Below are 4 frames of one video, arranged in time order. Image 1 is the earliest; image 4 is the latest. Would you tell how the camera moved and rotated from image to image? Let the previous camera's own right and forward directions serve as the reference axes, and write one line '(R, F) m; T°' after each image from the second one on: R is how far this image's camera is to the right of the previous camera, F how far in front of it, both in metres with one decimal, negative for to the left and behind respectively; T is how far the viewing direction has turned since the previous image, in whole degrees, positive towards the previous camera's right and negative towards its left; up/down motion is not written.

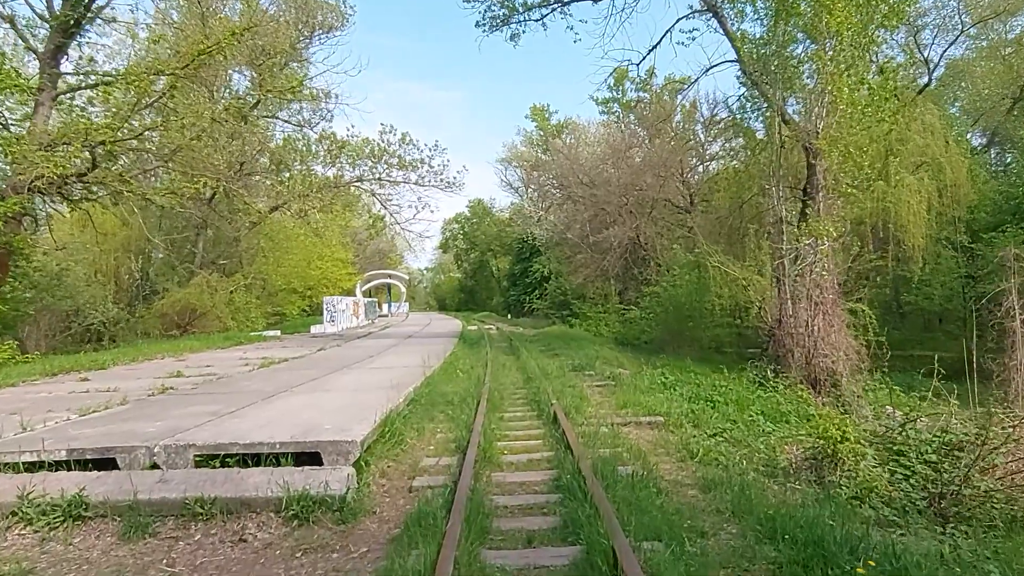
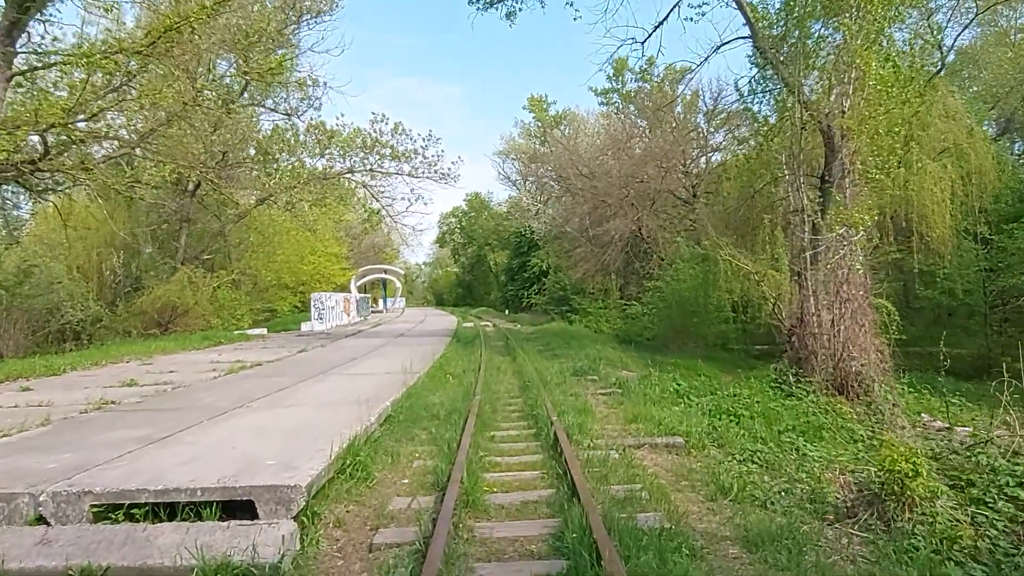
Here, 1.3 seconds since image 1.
(+0.1, +1.3) m; 0°
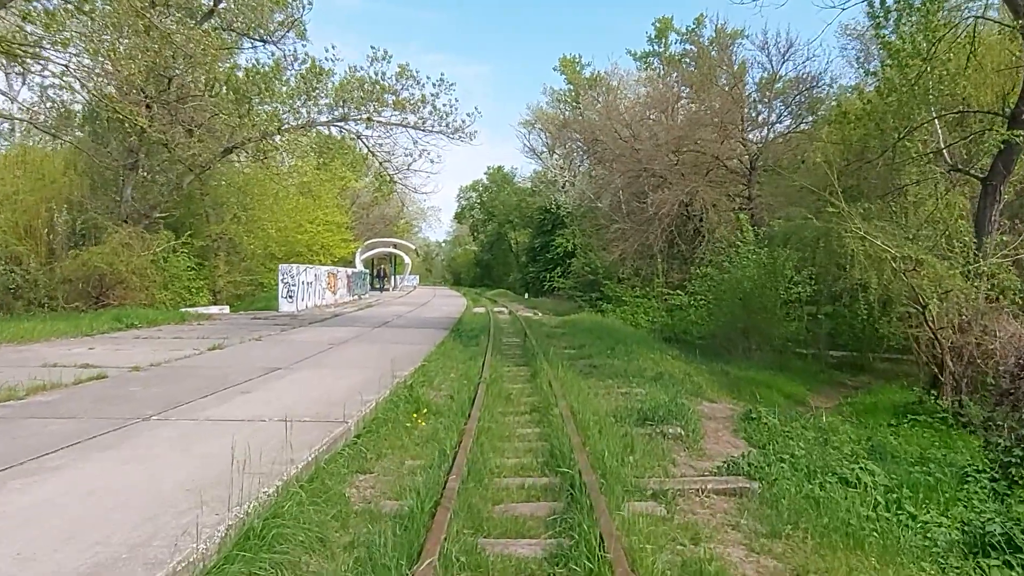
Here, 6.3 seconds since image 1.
(0.0, +5.8) m; -2°
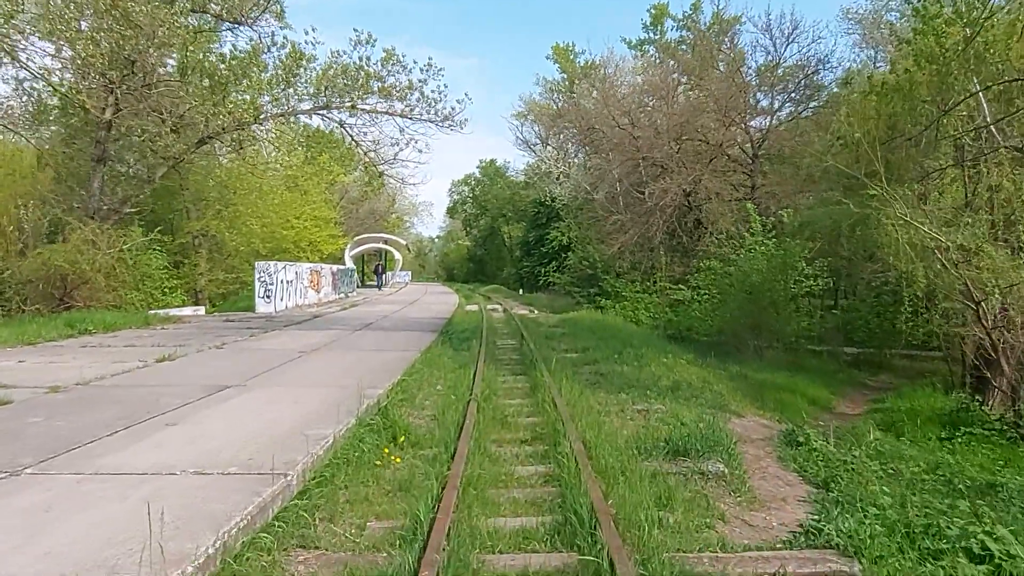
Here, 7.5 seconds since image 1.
(0.0, +1.5) m; 0°
